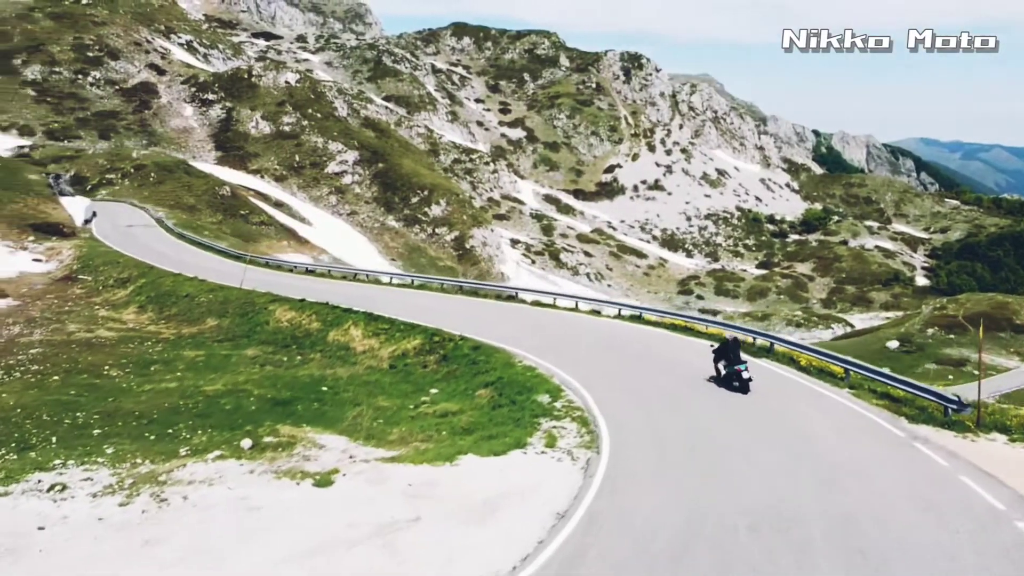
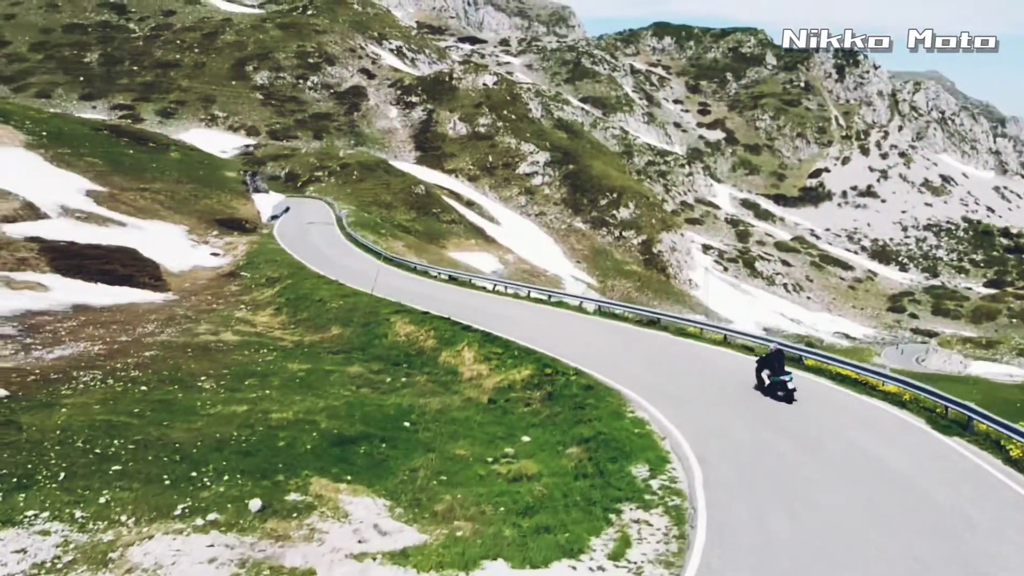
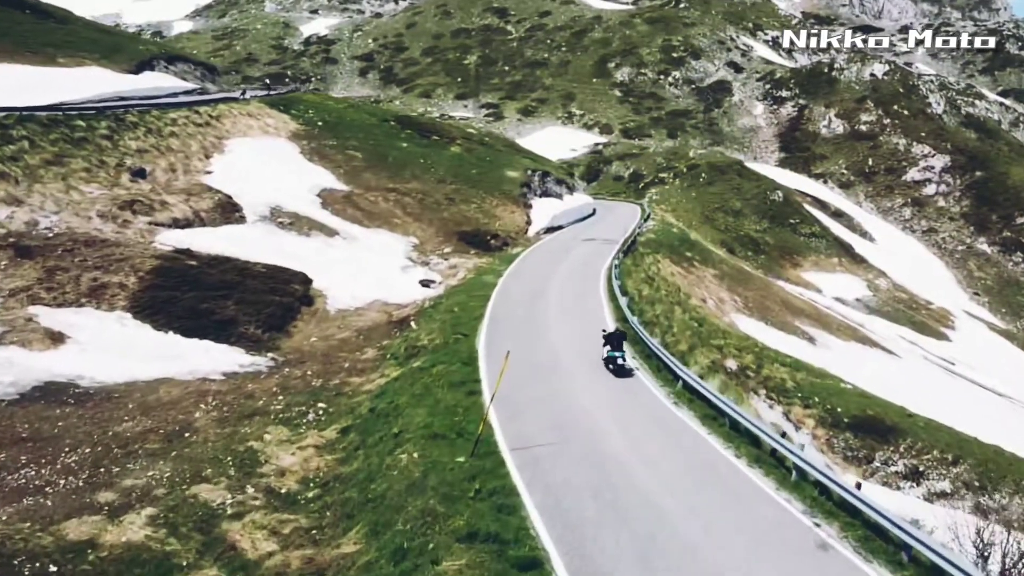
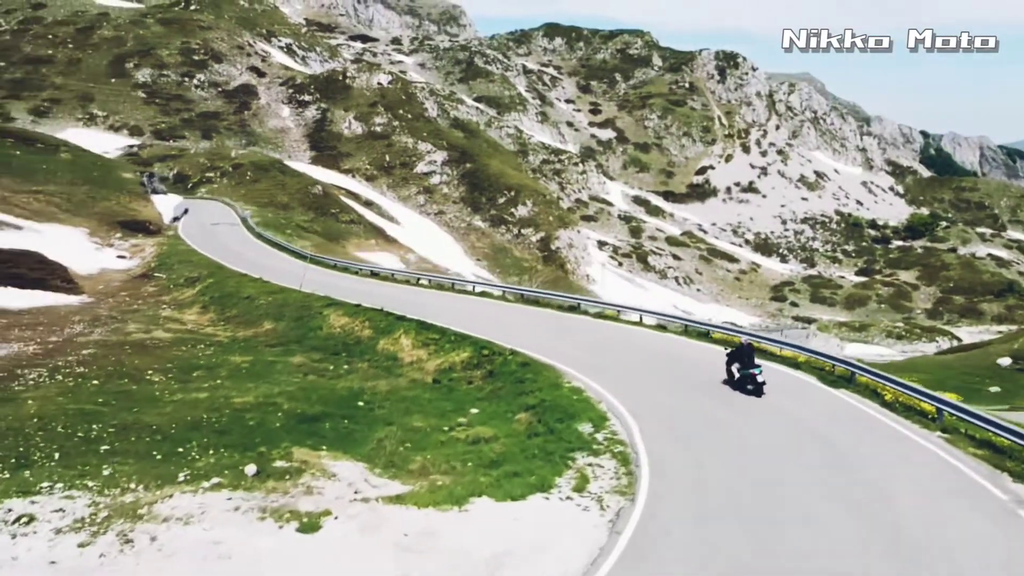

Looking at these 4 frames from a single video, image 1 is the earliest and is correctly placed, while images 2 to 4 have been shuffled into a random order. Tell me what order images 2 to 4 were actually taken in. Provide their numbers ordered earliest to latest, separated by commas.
4, 2, 3
